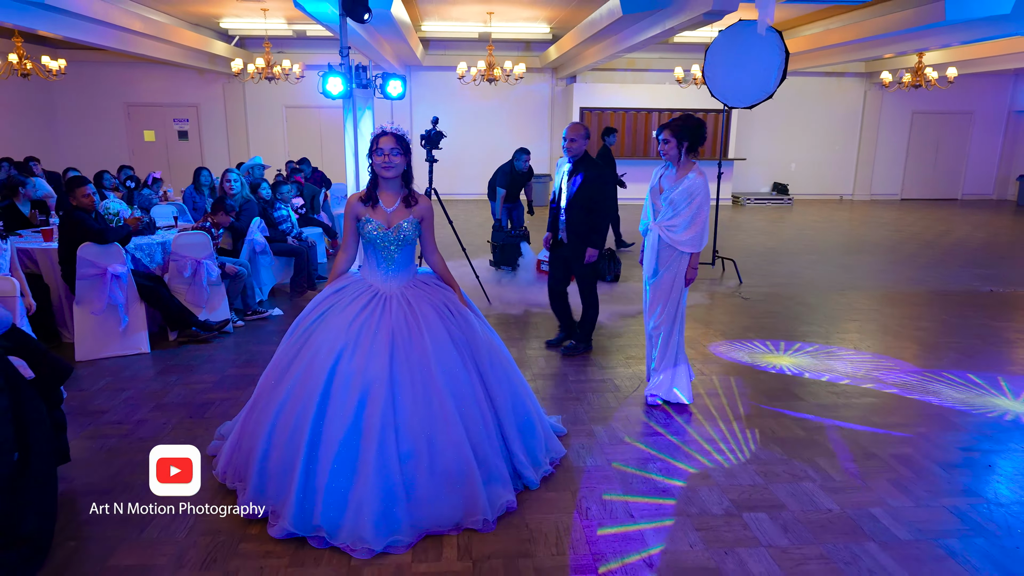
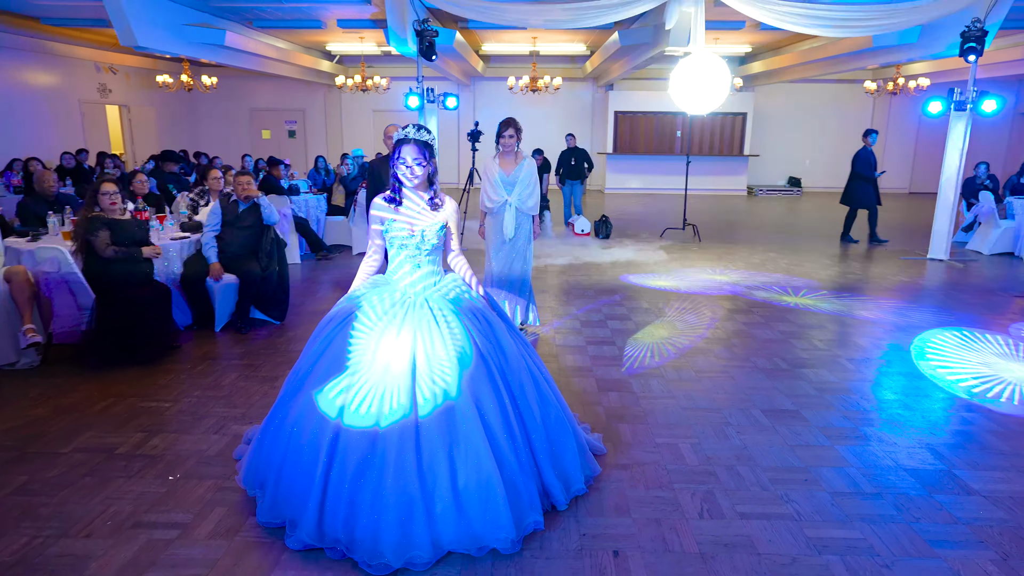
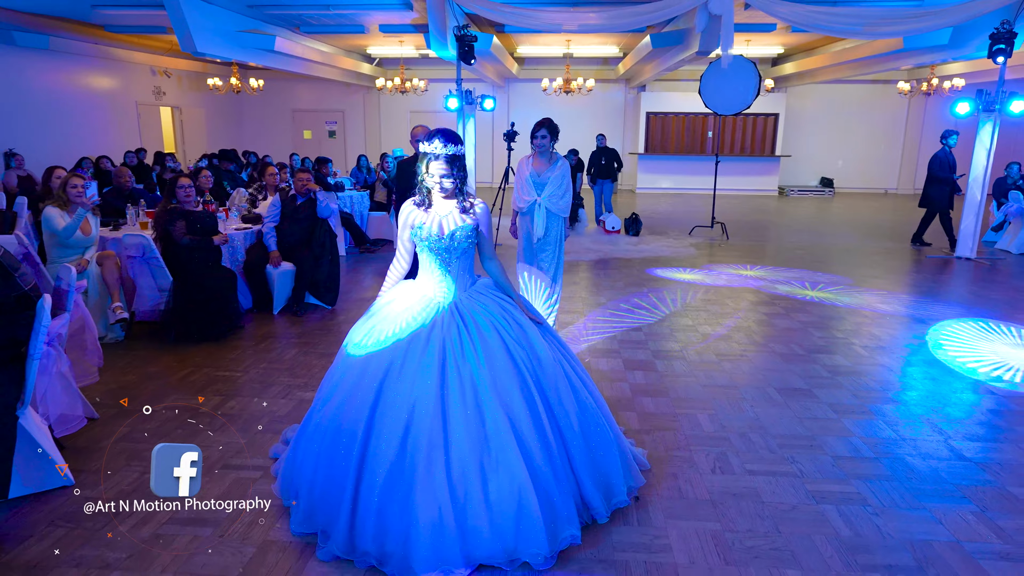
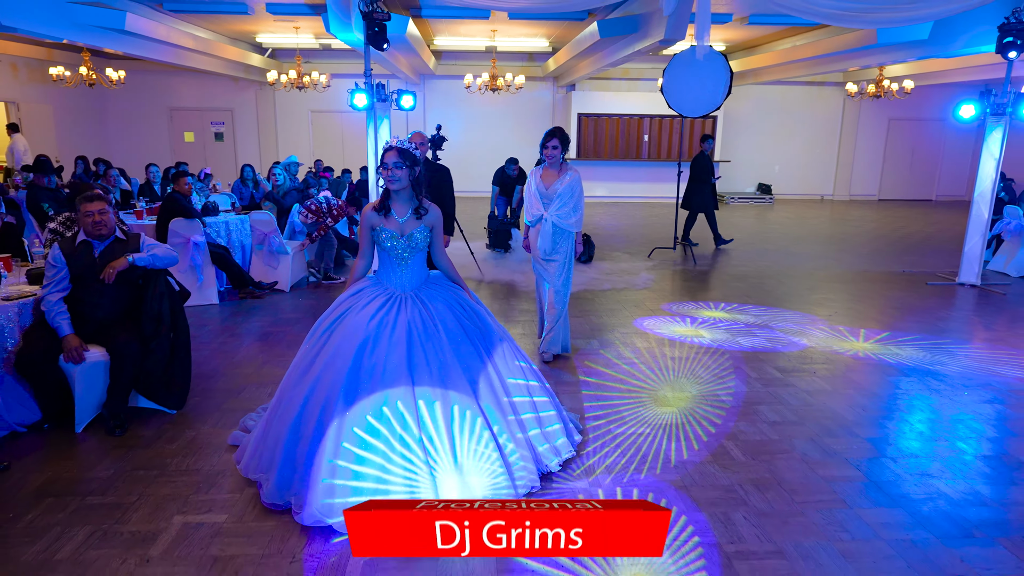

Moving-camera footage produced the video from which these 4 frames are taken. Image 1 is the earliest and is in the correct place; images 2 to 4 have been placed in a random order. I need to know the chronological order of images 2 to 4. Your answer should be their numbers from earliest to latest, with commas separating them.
4, 2, 3
